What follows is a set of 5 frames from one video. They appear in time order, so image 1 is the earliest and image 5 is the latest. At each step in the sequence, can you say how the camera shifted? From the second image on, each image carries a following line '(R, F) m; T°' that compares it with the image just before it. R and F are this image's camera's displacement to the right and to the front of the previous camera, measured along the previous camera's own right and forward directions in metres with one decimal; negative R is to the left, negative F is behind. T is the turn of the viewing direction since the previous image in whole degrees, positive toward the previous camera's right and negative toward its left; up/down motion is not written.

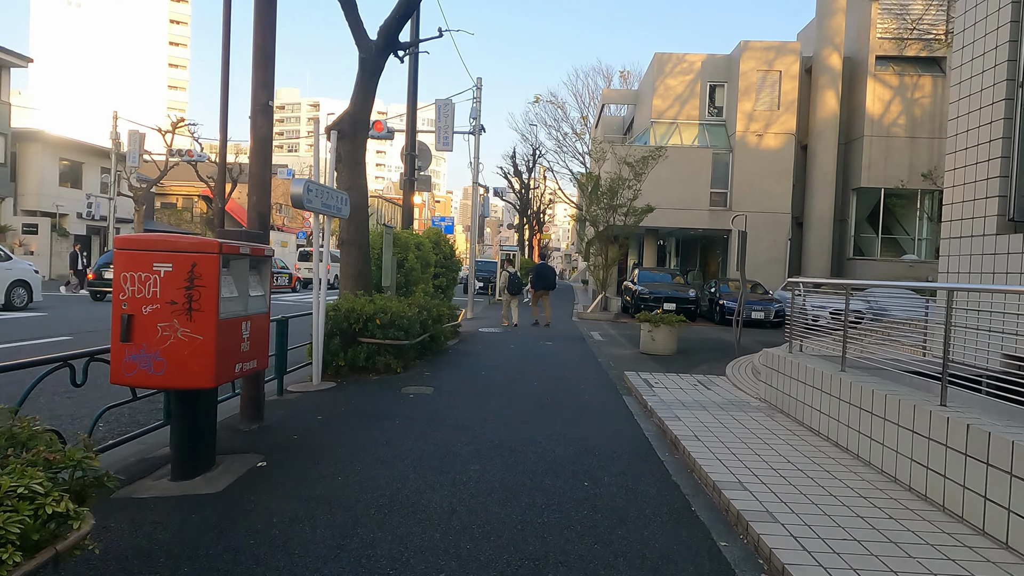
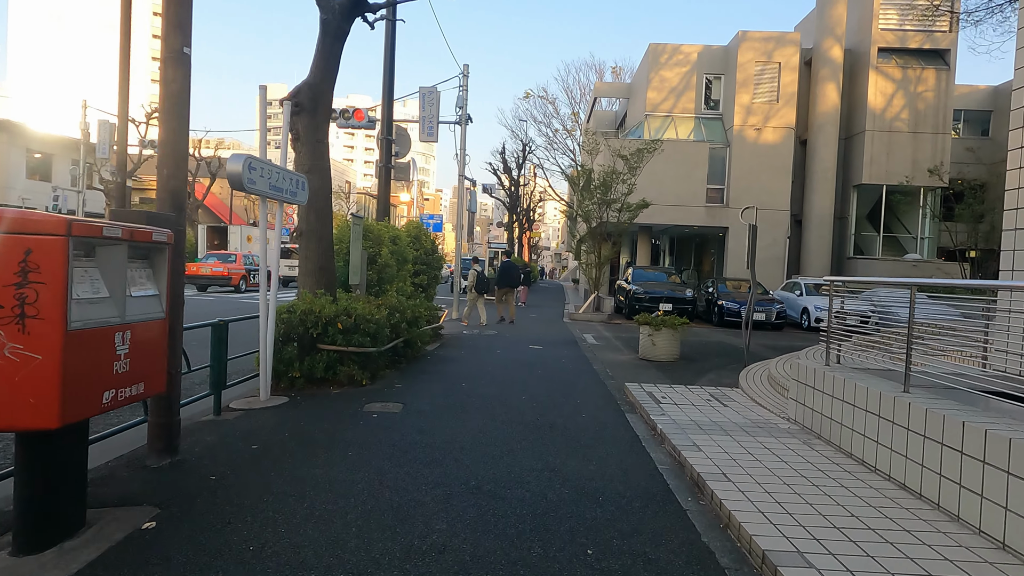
(+0.1, +1.2) m; +1°
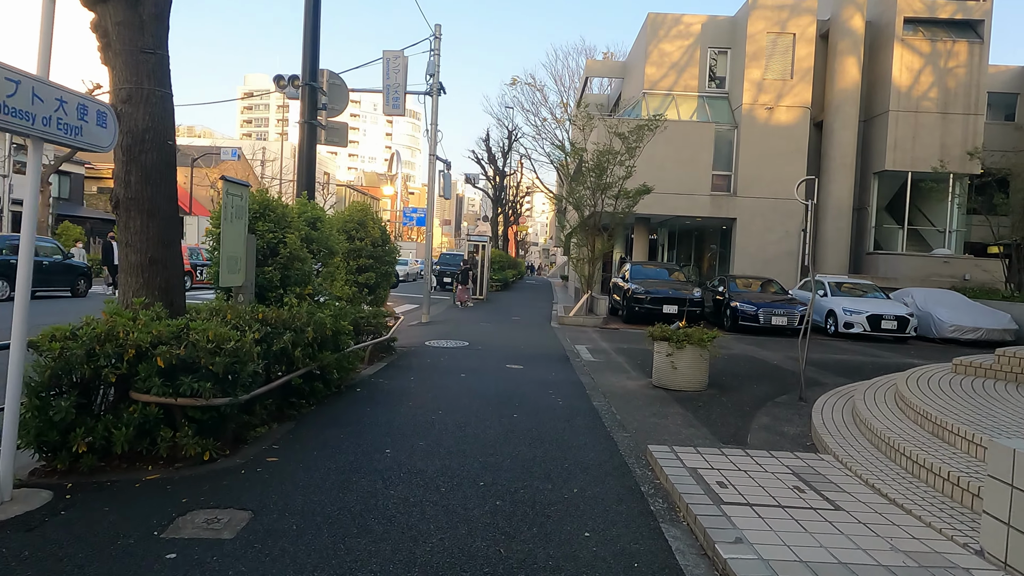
(+0.2, +3.2) m; +1°
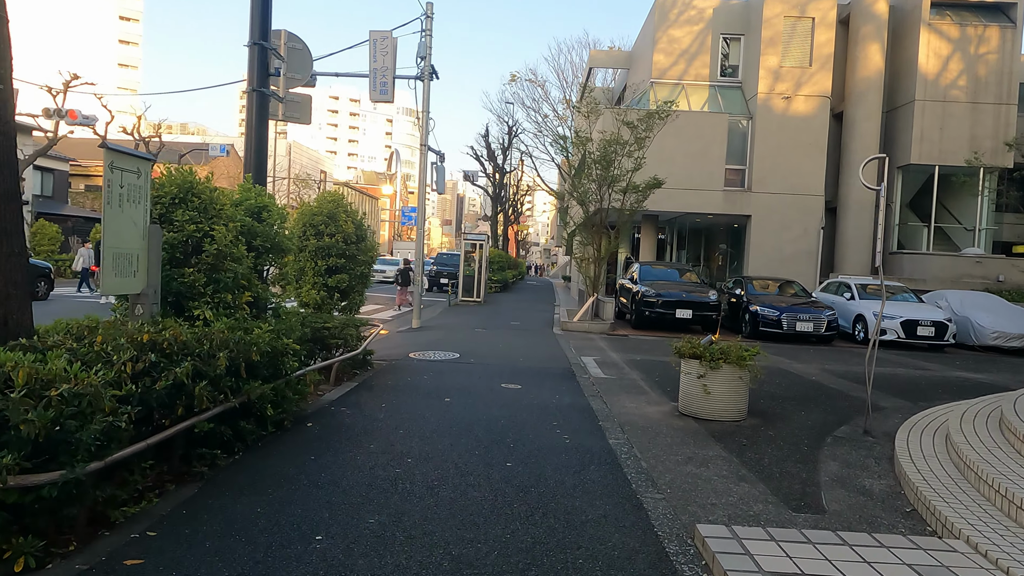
(+0.1, +1.6) m; 0°
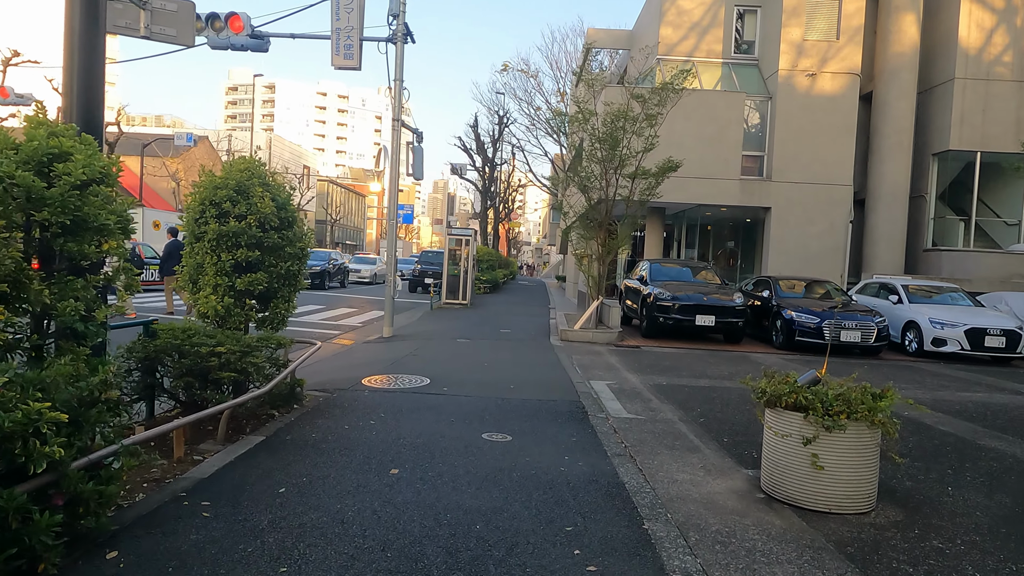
(0.0, +2.7) m; +1°
